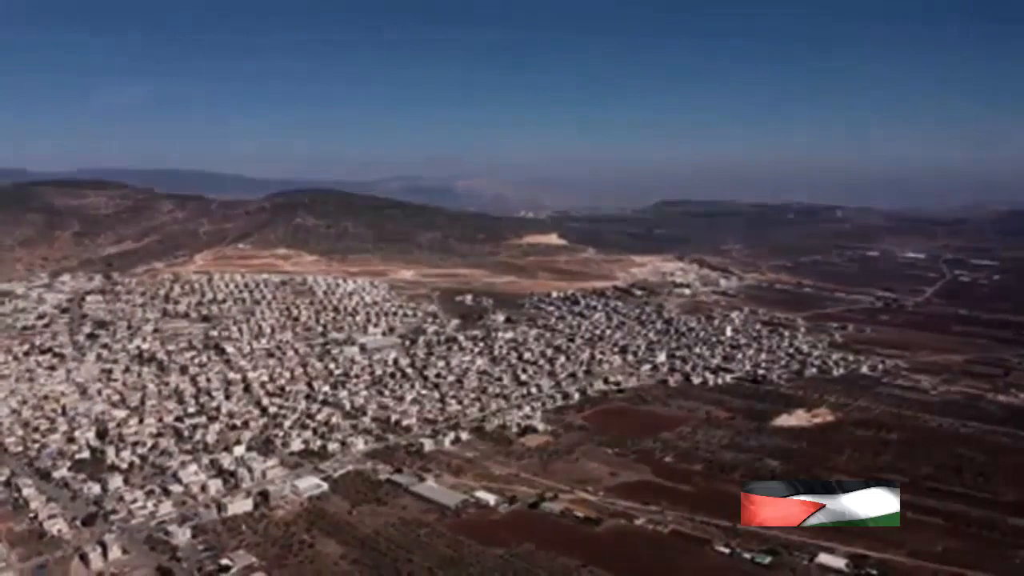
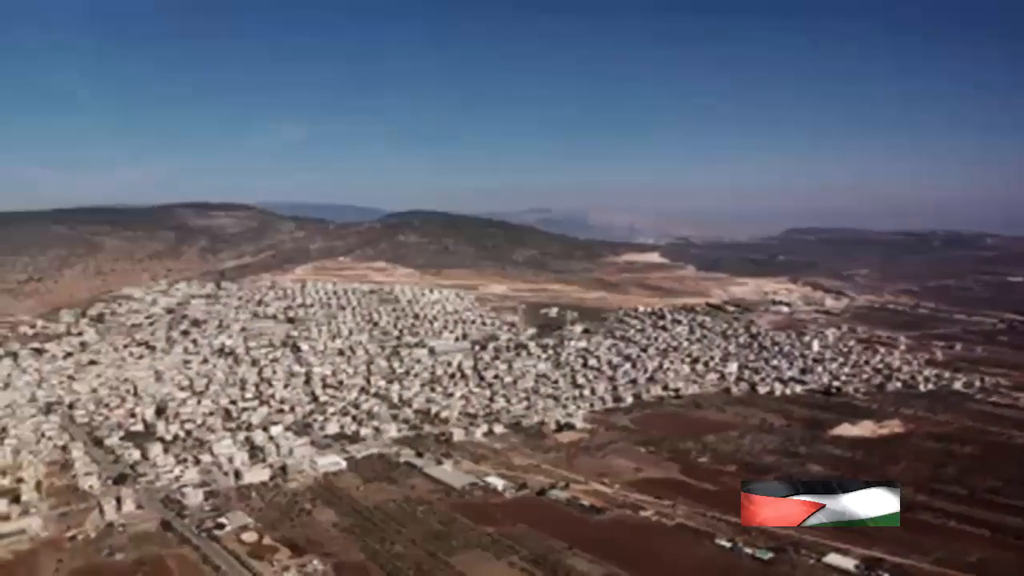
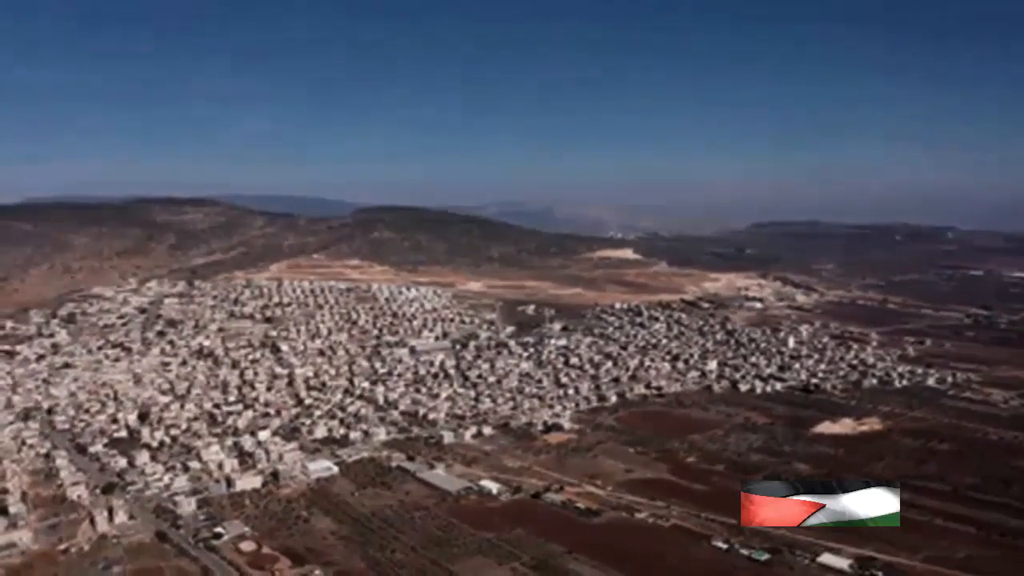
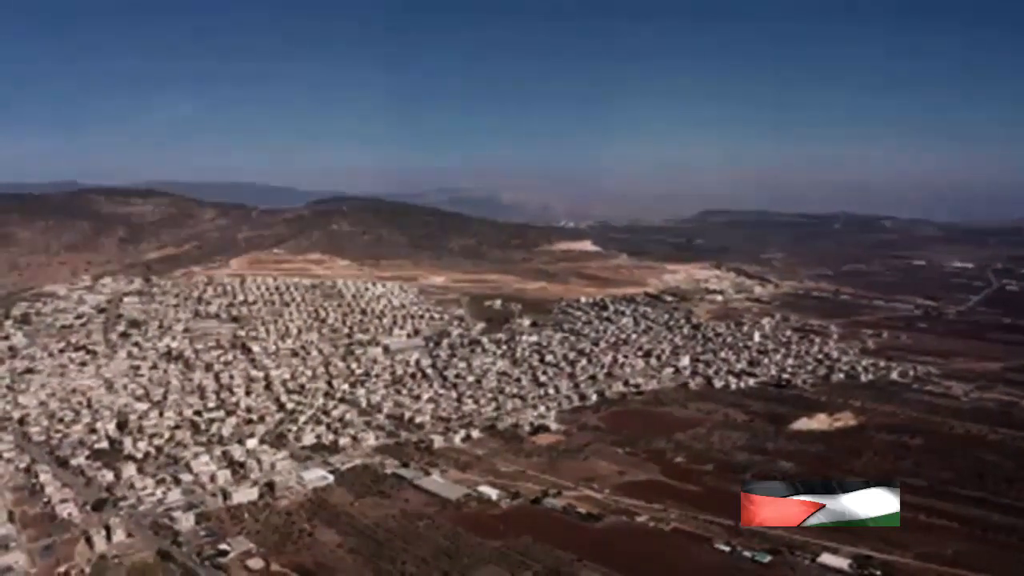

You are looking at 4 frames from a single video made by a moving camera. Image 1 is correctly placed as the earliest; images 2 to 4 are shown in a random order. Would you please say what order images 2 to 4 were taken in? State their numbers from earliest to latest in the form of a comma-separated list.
4, 3, 2
